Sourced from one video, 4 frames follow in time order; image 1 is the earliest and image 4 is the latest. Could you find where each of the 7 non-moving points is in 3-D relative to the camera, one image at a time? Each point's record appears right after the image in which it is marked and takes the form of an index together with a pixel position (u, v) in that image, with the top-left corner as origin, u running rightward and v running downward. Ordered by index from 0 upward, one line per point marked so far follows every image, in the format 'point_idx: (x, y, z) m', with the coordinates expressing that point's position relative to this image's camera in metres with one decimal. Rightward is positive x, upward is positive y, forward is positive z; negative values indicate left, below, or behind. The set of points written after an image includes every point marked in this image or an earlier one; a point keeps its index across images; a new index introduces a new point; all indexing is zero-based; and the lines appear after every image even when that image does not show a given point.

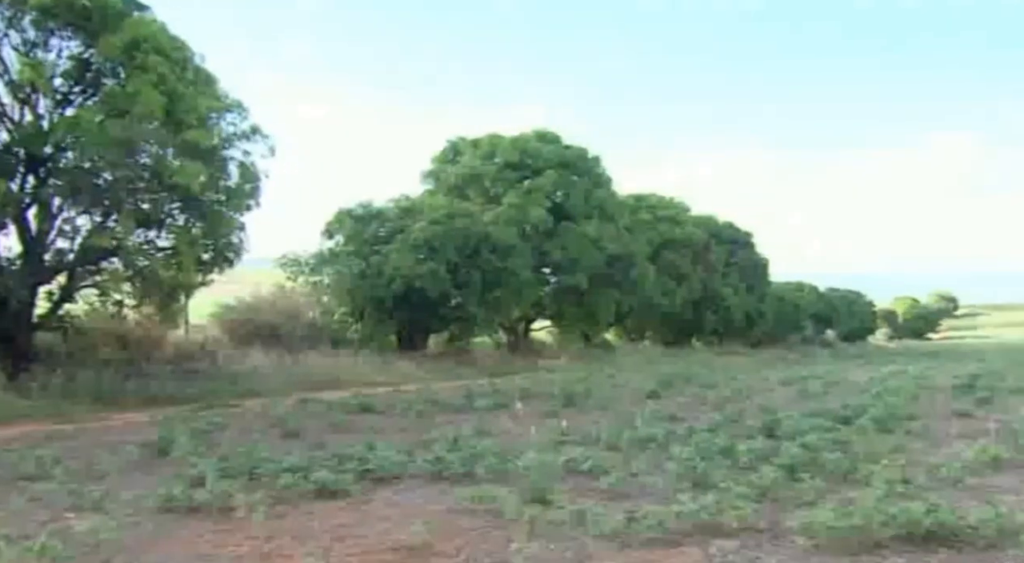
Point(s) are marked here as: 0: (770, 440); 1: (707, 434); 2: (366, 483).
0: (+2.6, -1.7, +10.2) m
1: (+2.0, -1.7, +10.5) m
2: (-1.4, -2.0, +9.4) m
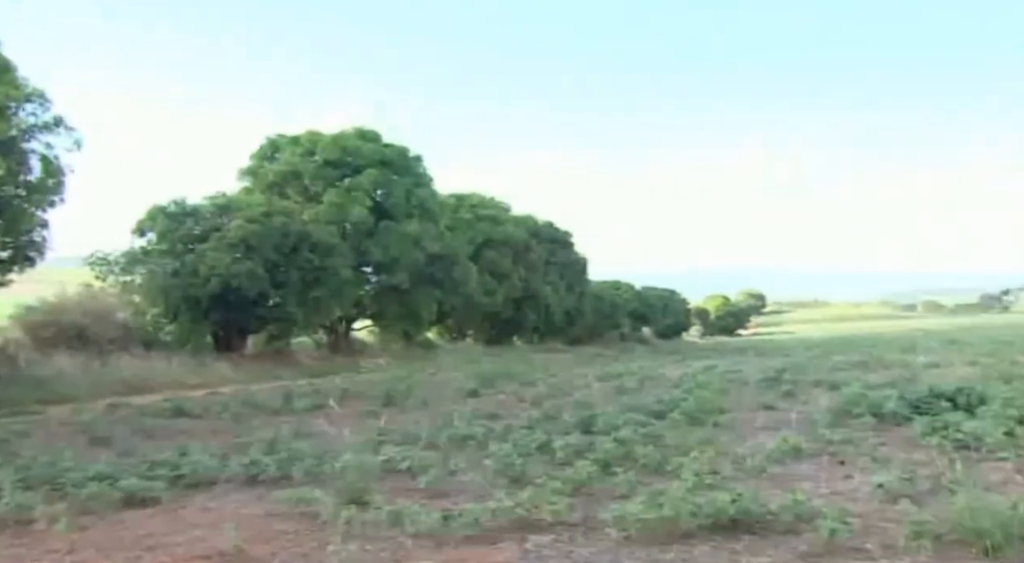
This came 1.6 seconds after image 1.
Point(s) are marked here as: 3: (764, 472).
0: (+0.7, -1.7, +10.4) m
1: (+0.1, -1.7, +10.7) m
2: (-3.2, -2.0, +9.1) m
3: (+2.5, -1.9, +9.5) m
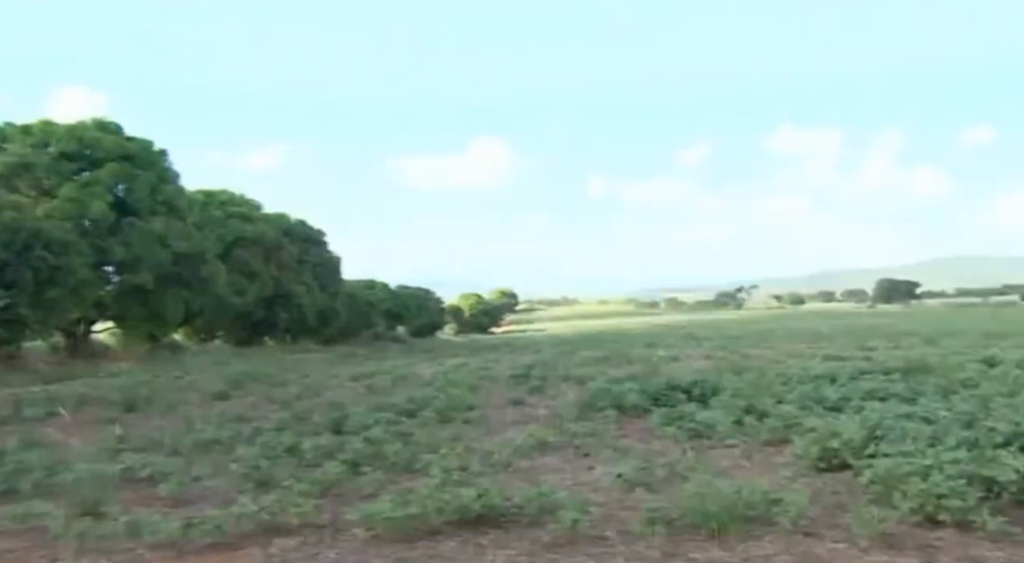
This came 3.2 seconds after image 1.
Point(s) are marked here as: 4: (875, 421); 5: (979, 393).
0: (-1.9, -1.6, +10.4) m
1: (-2.5, -1.6, +10.6) m
2: (-5.5, -2.0, +8.5) m
3: (0.0, -1.9, +9.8) m
4: (+4.0, -1.6, +10.7) m
5: (+5.4, -1.3, +11.2) m
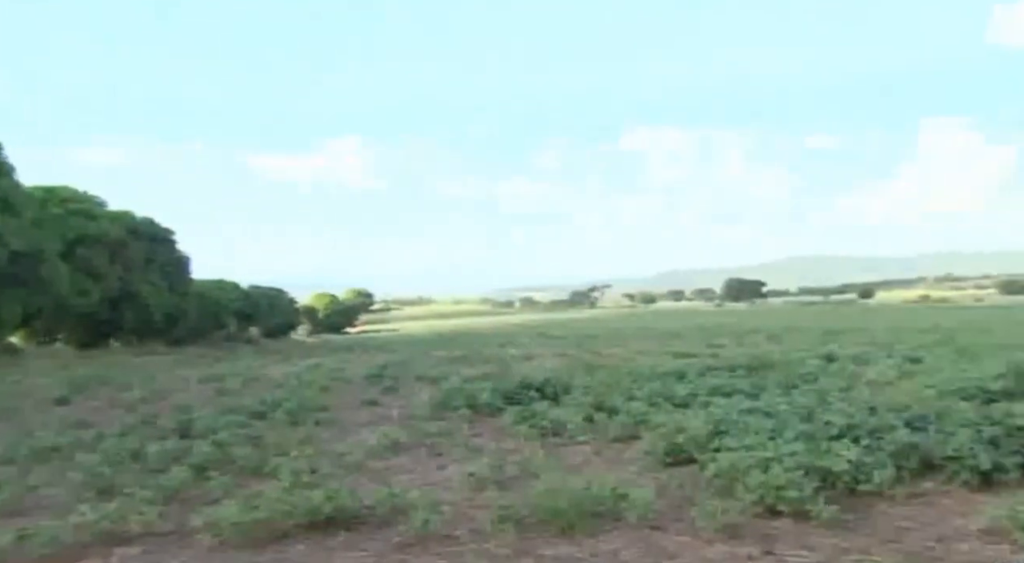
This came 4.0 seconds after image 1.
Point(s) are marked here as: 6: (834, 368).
0: (-3.4, -1.6, +10.3) m
1: (-4.1, -1.6, +10.4) m
2: (-6.9, -2.0, +8.0) m
3: (-1.5, -1.9, +9.8) m
4: (+2.4, -1.5, +11.1) m
5: (+3.7, -1.3, +11.7) m
6: (+4.3, -1.2, +12.8) m
